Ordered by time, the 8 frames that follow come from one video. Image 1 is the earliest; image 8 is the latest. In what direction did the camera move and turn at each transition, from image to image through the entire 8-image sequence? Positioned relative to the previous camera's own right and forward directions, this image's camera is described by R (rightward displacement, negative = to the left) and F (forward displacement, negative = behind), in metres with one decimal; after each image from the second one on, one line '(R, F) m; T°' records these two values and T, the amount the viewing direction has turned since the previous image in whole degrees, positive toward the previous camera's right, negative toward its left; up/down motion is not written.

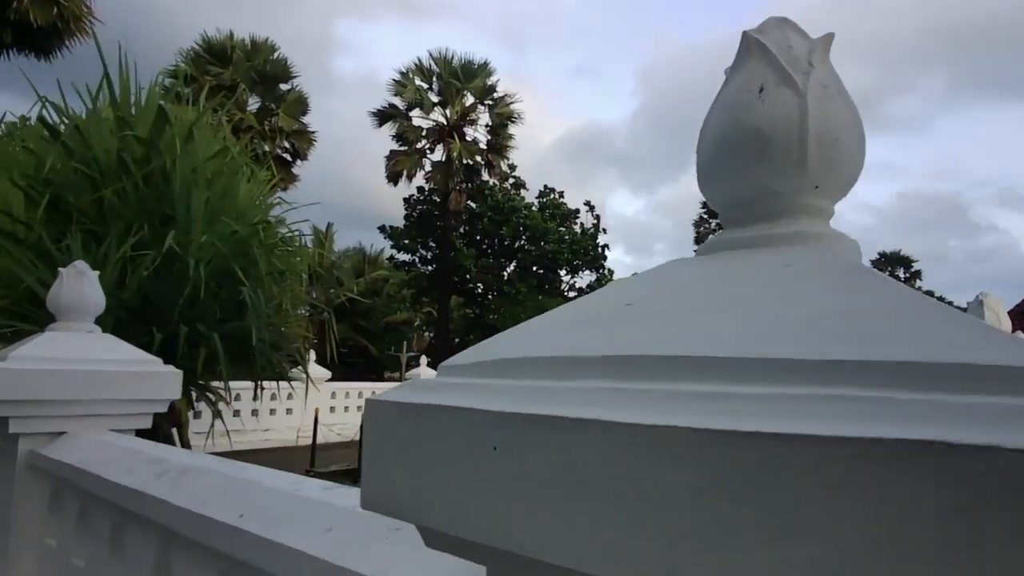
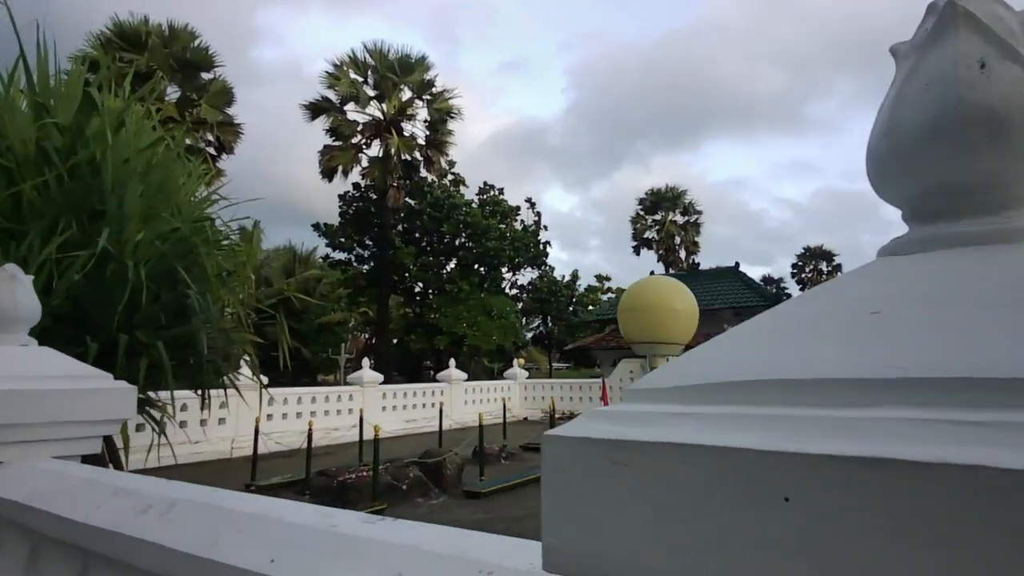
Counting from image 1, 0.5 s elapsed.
(-0.4, +0.3) m; +6°
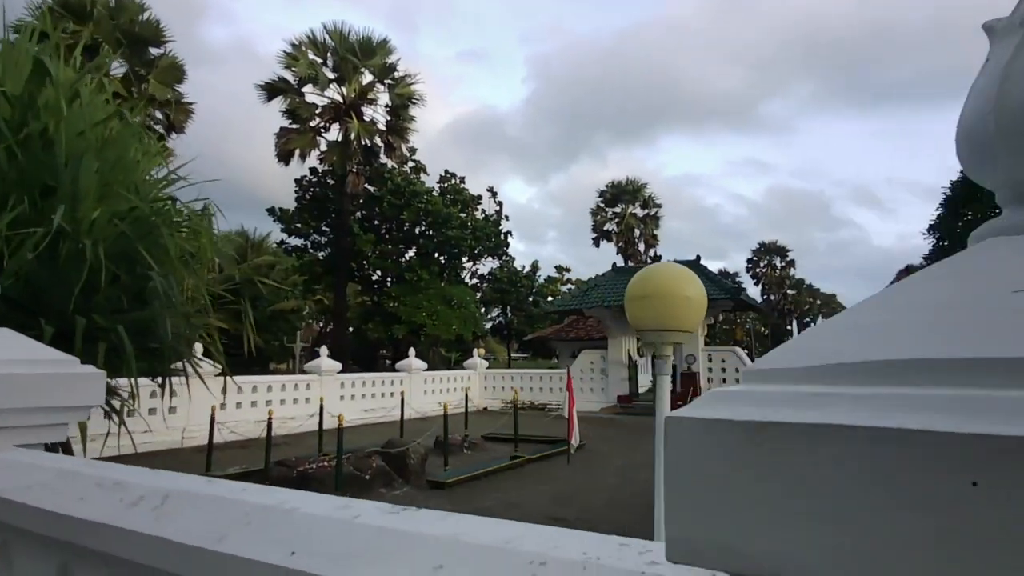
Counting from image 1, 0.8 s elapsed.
(-0.2, +0.1) m; +4°
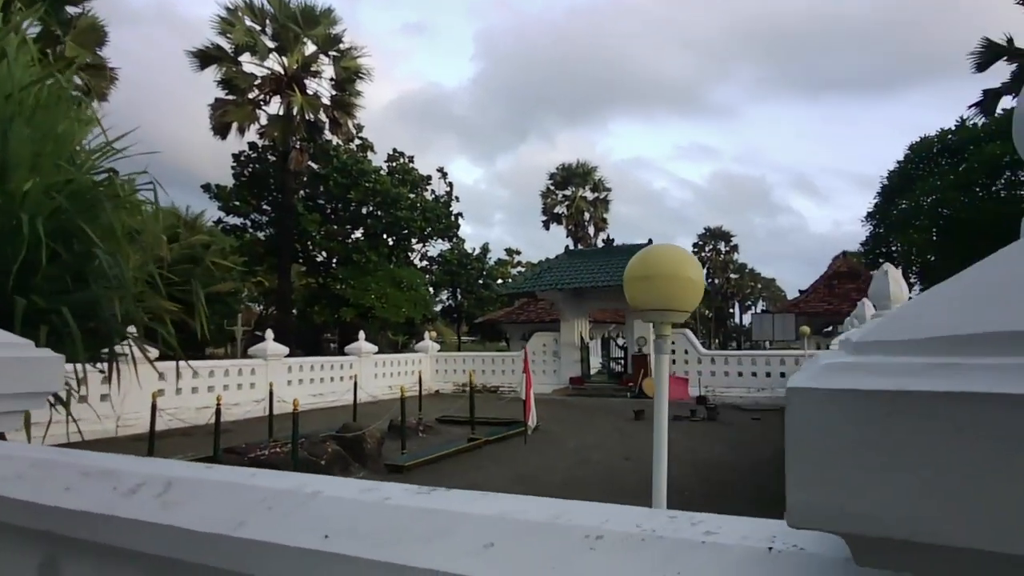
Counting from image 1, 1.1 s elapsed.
(-0.2, +0.1) m; +5°
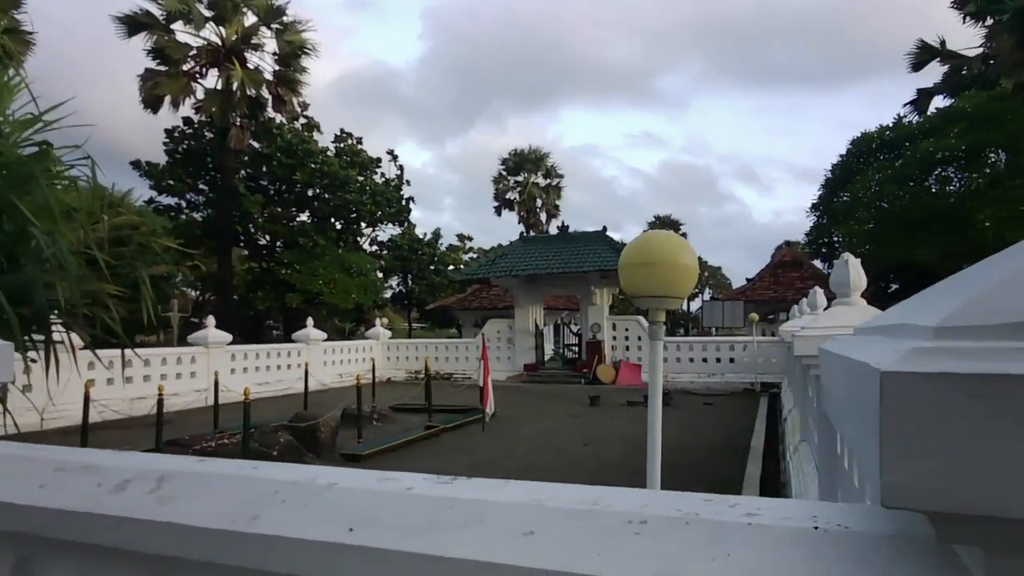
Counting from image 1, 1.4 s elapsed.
(-0.2, +0.2) m; +5°
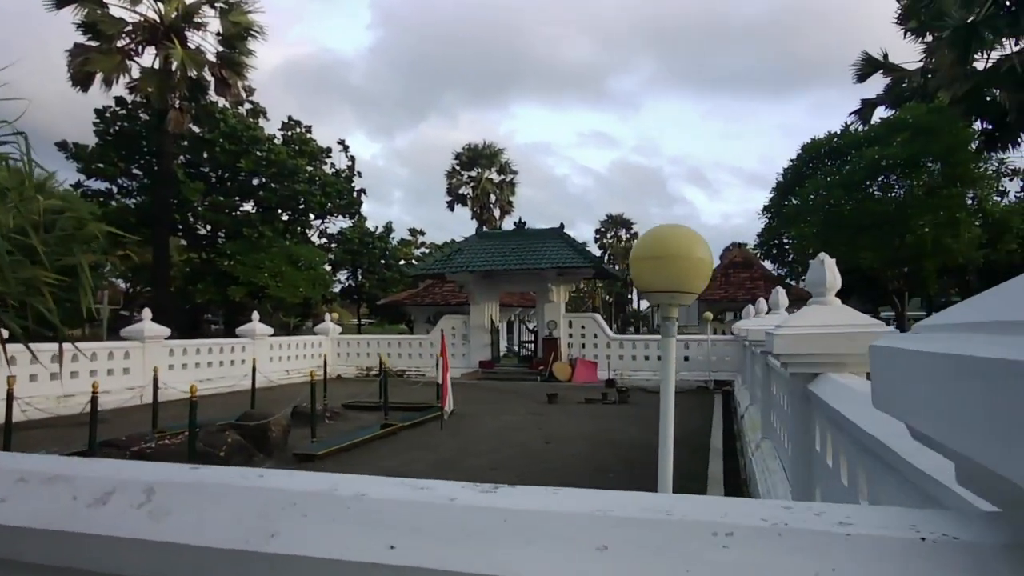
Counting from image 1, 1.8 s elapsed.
(-0.2, +0.2) m; +5°
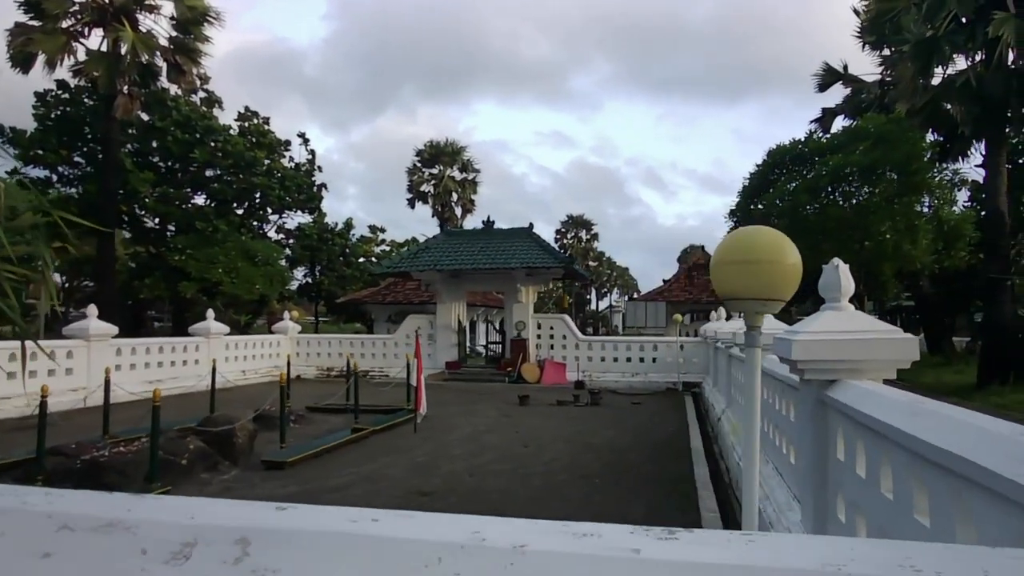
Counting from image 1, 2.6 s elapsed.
(-0.4, +0.3) m; +4°
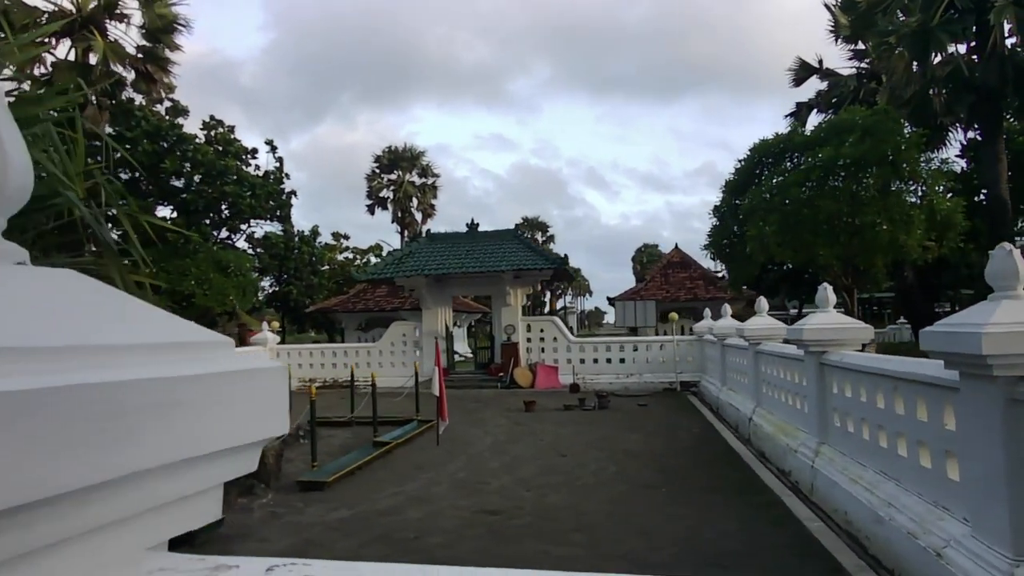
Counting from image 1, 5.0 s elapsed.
(-1.5, +0.6) m; +7°
